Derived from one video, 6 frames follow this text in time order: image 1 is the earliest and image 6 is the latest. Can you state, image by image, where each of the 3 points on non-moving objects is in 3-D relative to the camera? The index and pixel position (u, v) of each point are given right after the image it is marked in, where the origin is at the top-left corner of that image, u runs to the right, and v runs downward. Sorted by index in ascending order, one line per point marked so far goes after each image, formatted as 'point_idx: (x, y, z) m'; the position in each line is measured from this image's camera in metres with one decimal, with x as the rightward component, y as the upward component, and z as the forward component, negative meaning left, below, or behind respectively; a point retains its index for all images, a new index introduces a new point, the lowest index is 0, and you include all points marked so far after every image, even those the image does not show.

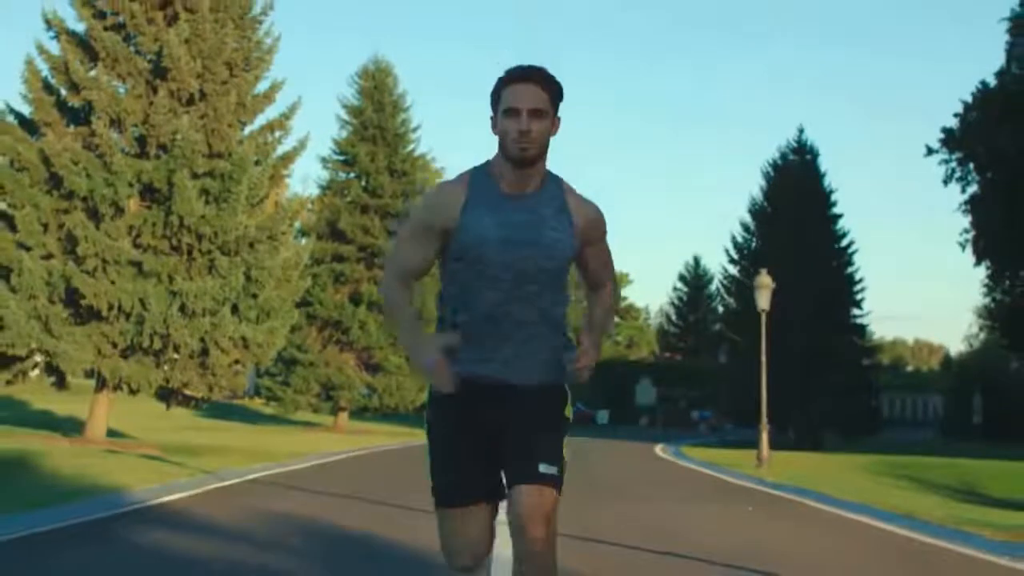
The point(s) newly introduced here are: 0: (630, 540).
0: (+1.4, -2.7, +15.9) m
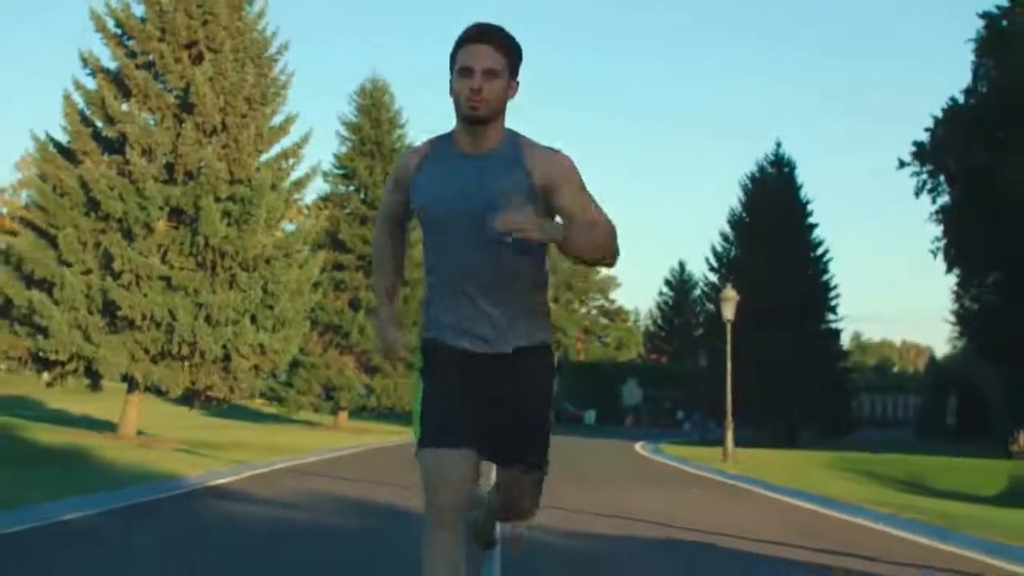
0: (+1.3, -3.0, +19.2) m
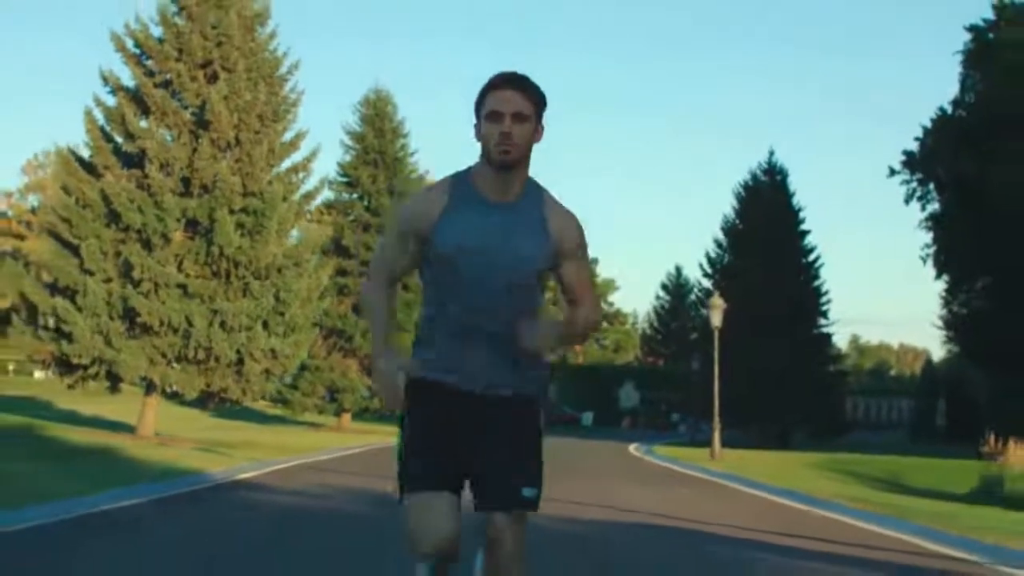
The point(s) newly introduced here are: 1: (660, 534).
0: (+1.2, -3.1, +20.9) m
1: (+1.7, -2.8, +16.6) m
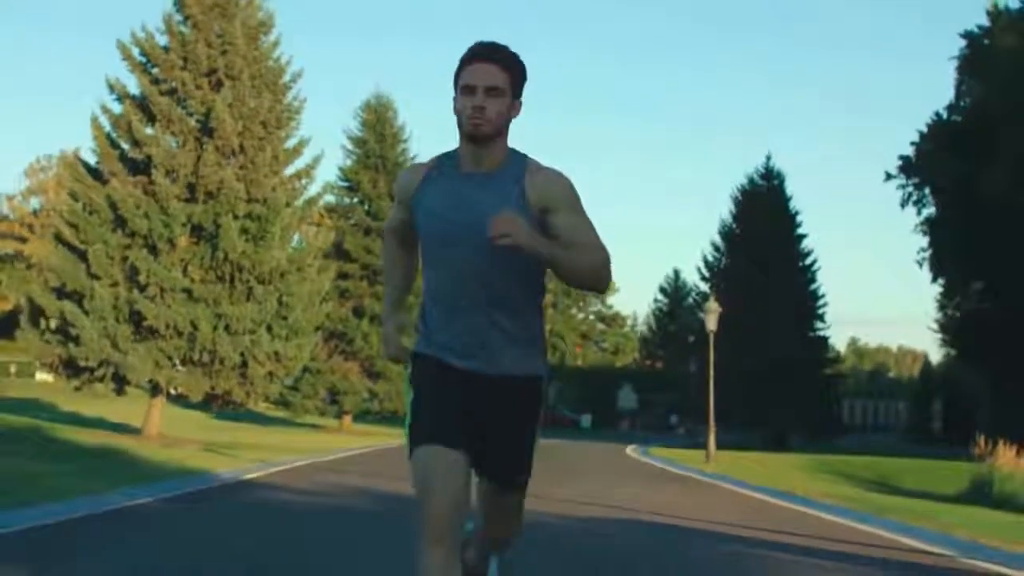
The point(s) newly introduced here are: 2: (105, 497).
0: (+1.2, -3.2, +21.5) m
1: (+1.7, -2.9, +17.3) m
2: (-5.4, -2.8, +19.4) m
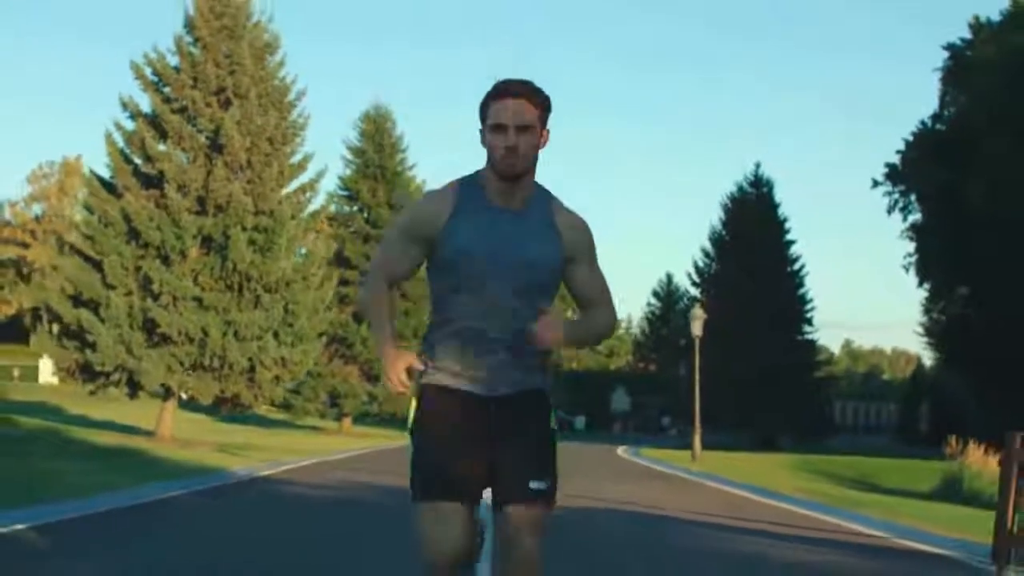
0: (+1.1, -3.4, +23.3) m
1: (+1.6, -3.0, +19.0) m
2: (-5.5, -3.0, +21.1) m
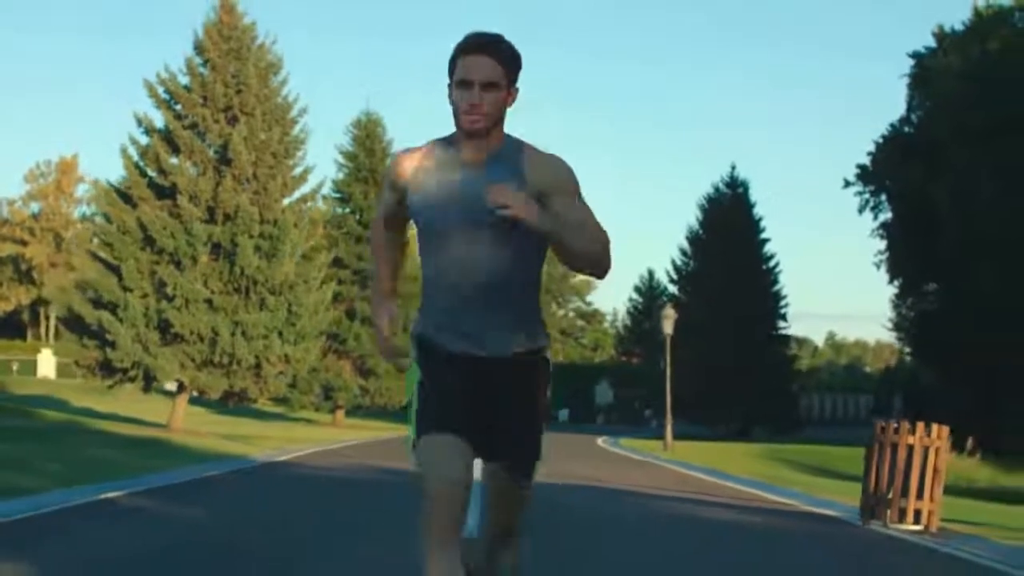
0: (+0.8, -3.5, +26.4) m
1: (+1.4, -3.2, +22.1) m
2: (-5.8, -3.1, +24.2) m
